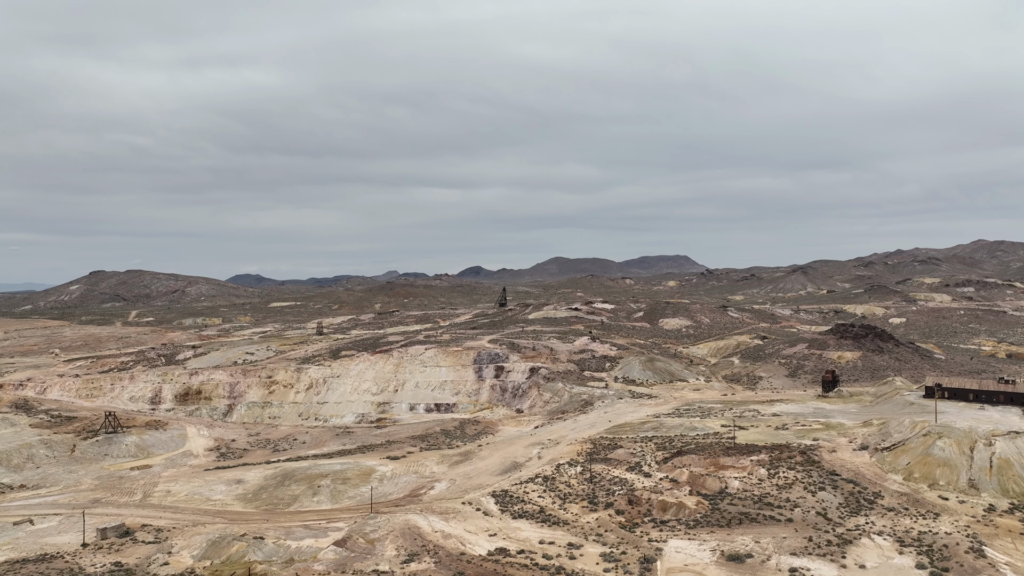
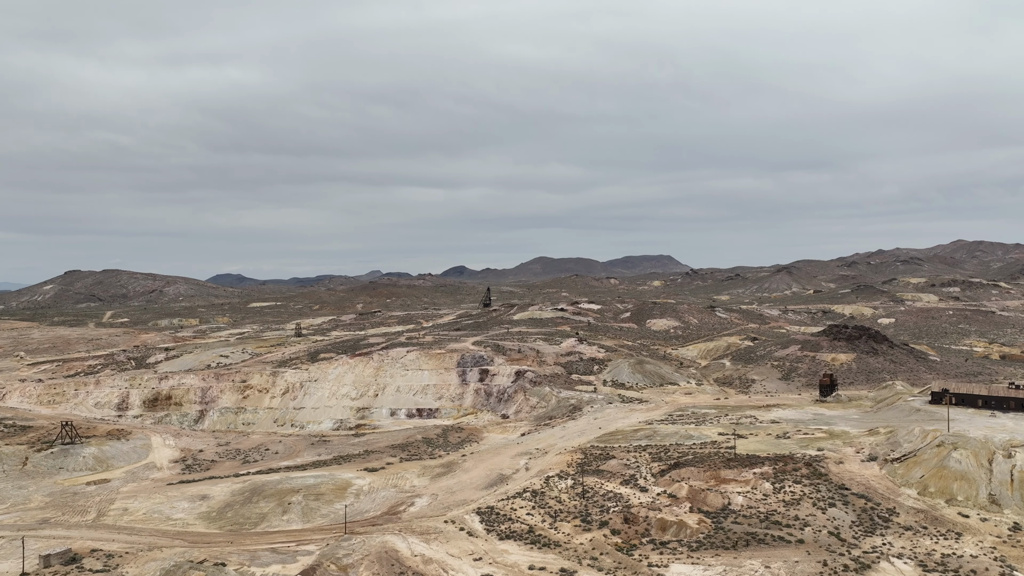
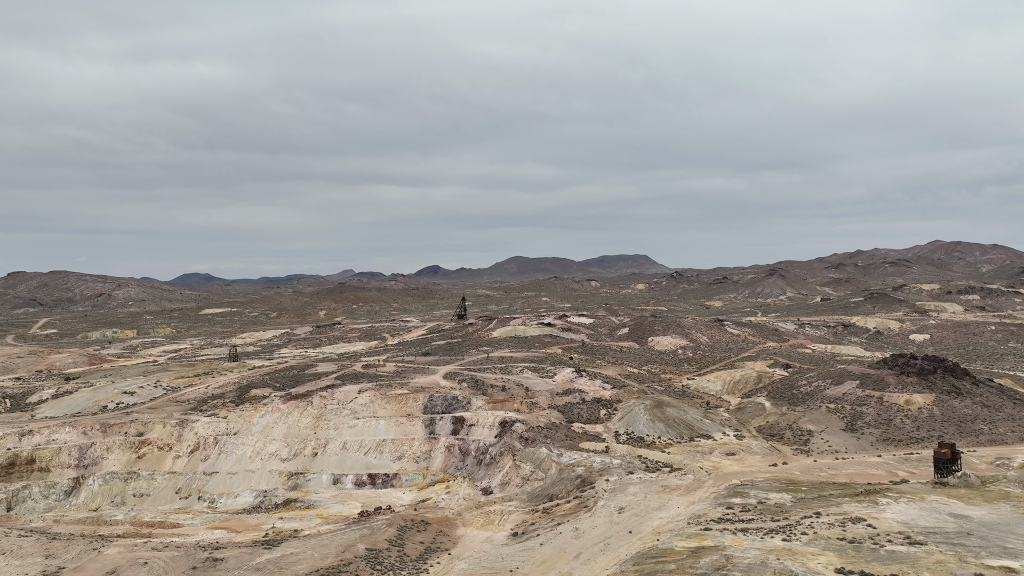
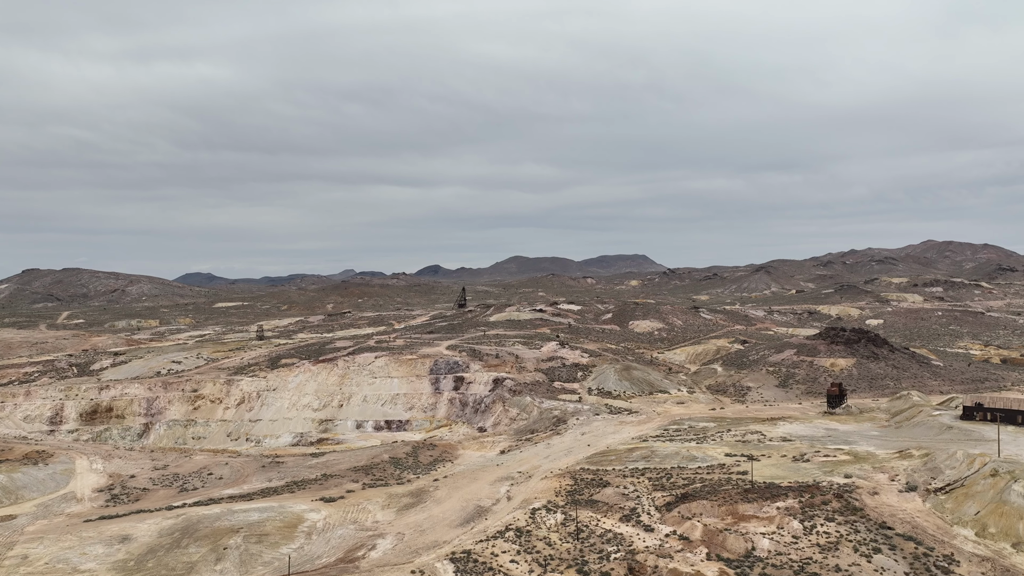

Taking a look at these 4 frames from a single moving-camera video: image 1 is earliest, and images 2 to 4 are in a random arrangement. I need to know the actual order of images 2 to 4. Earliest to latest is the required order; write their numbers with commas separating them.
2, 4, 3
